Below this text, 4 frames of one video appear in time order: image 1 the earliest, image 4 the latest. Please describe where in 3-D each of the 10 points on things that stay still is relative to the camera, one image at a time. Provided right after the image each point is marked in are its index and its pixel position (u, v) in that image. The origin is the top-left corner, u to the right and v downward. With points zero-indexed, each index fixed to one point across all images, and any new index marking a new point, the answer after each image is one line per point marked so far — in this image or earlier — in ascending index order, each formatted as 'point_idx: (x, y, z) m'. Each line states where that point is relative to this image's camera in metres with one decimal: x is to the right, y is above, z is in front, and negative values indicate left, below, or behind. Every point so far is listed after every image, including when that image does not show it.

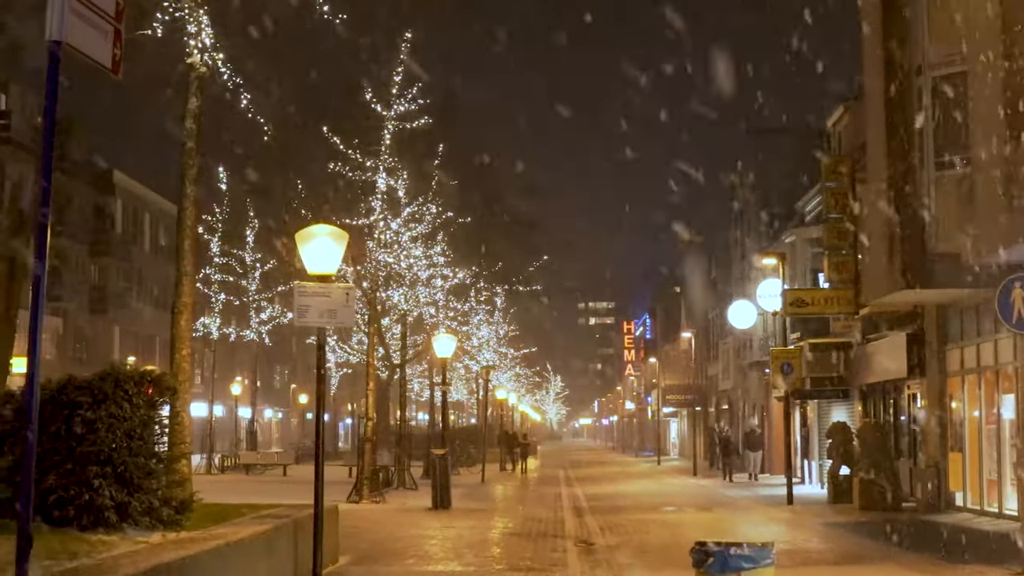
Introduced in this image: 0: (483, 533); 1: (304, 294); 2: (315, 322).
0: (-0.5, -4.0, +19.7) m
1: (-2.1, -0.1, +12.2) m
2: (-2.0, -0.4, +12.2) m
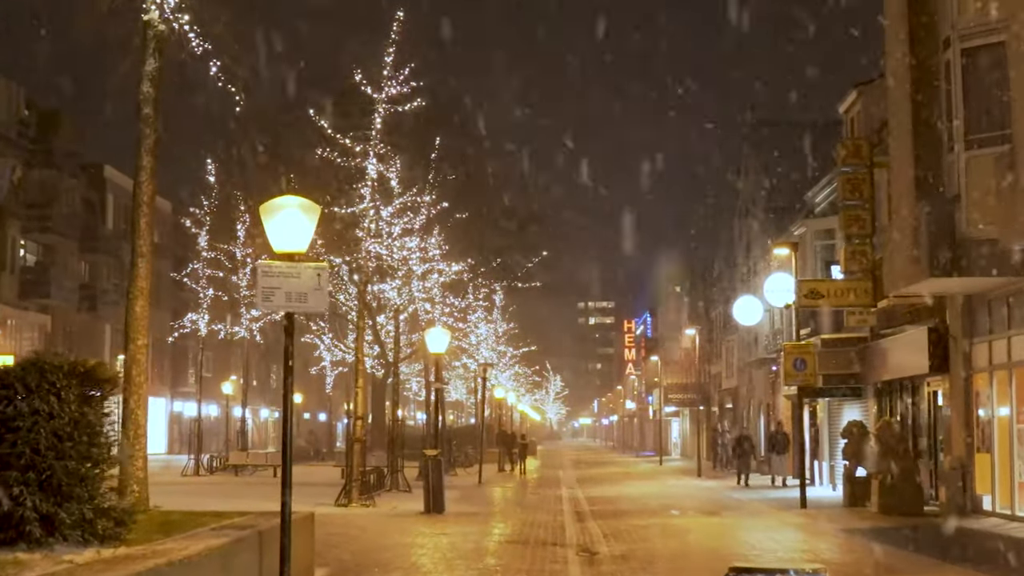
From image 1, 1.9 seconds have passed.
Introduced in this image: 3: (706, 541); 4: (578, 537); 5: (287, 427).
0: (-0.5, -3.8, +18.2) m
1: (-2.2, +0.1, +10.8) m
2: (-2.0, -0.2, +10.7) m
3: (+3.1, -4.1, +19.5) m
4: (+1.0, -4.0, +19.5) m
5: (-1.9, -1.2, +10.4) m
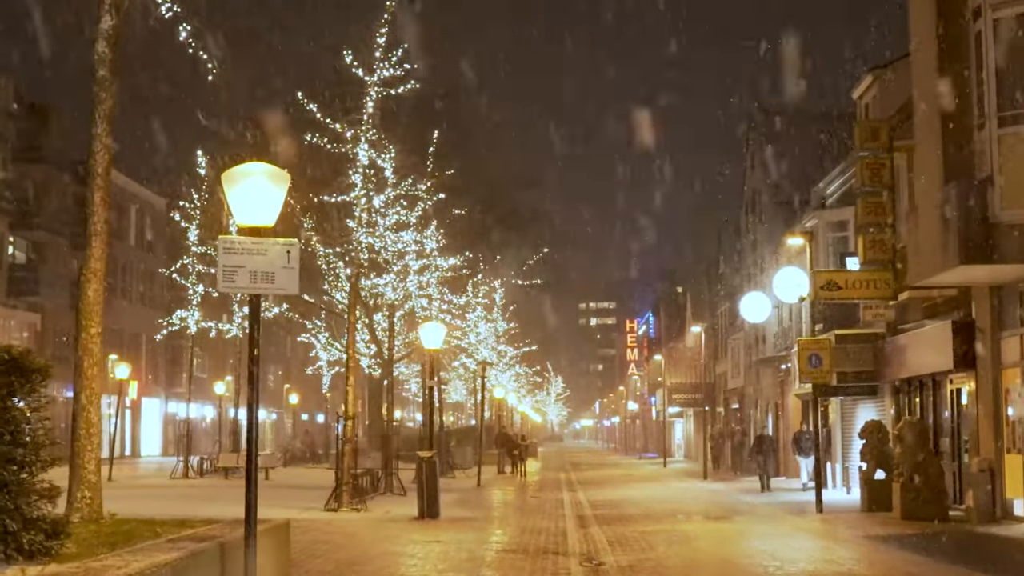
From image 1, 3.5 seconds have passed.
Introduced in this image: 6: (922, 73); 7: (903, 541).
0: (-0.5, -3.6, +16.9) m
1: (-2.2, +0.3, +9.5) m
2: (-2.1, 0.0, +9.4) m
3: (+3.1, -3.9, +18.2) m
4: (+1.0, -3.8, +18.2) m
5: (-1.9, -1.0, +9.0) m
6: (+6.5, +3.3, +19.2) m
7: (+6.2, -4.0, +19.2) m
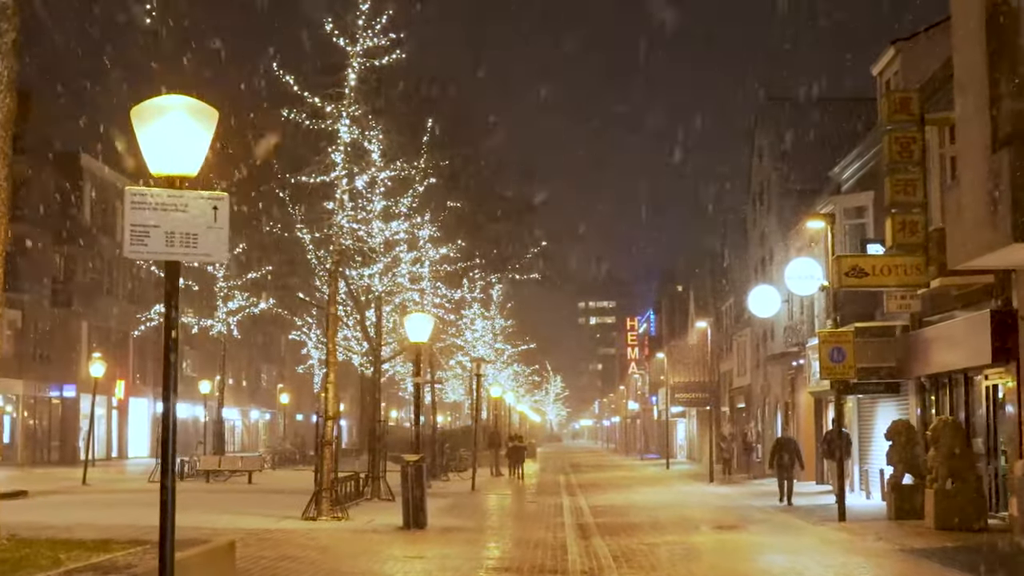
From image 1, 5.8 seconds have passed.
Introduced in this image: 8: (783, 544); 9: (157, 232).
0: (-0.6, -3.4, +14.9) m
1: (-2.3, +0.5, +7.5) m
2: (-2.1, +0.2, +7.4) m
3: (+3.0, -3.7, +16.2) m
4: (+0.9, -3.6, +16.2) m
5: (-2.0, -0.8, +7.0) m
6: (+6.3, +3.5, +17.2) m
7: (+6.1, -3.8, +17.2) m
8: (+4.3, -4.0, +19.1) m
9: (-2.2, +0.4, +7.5) m
